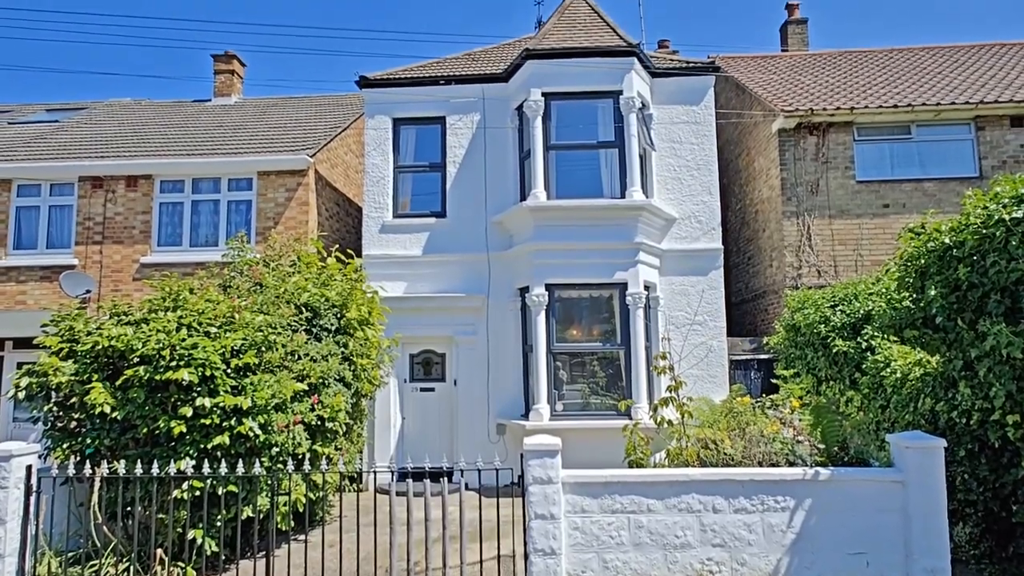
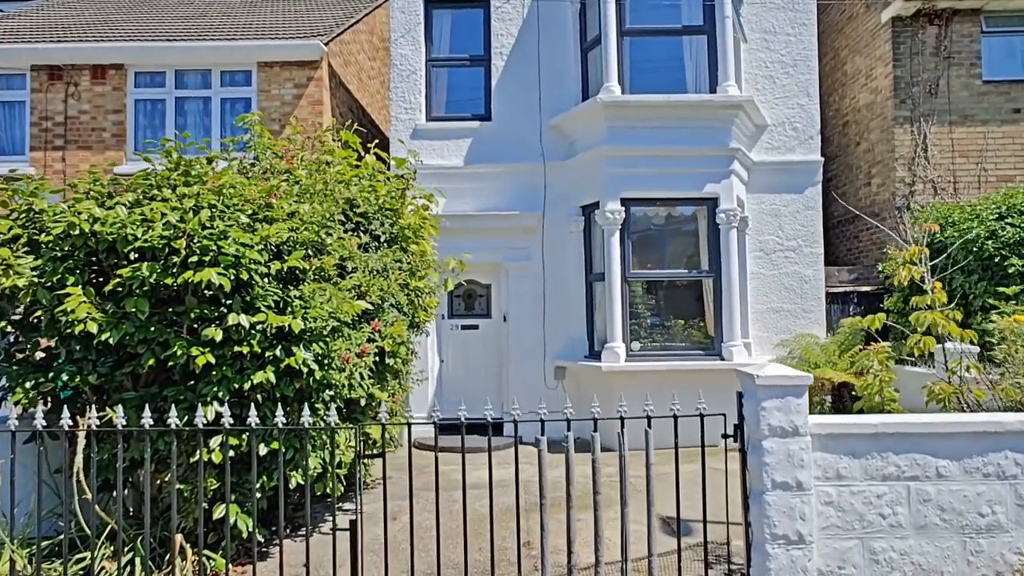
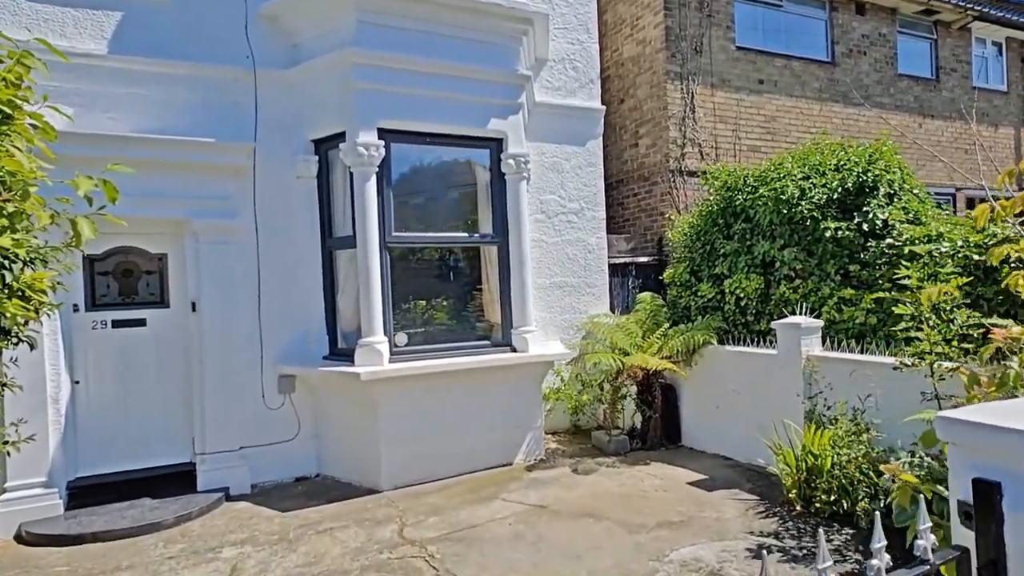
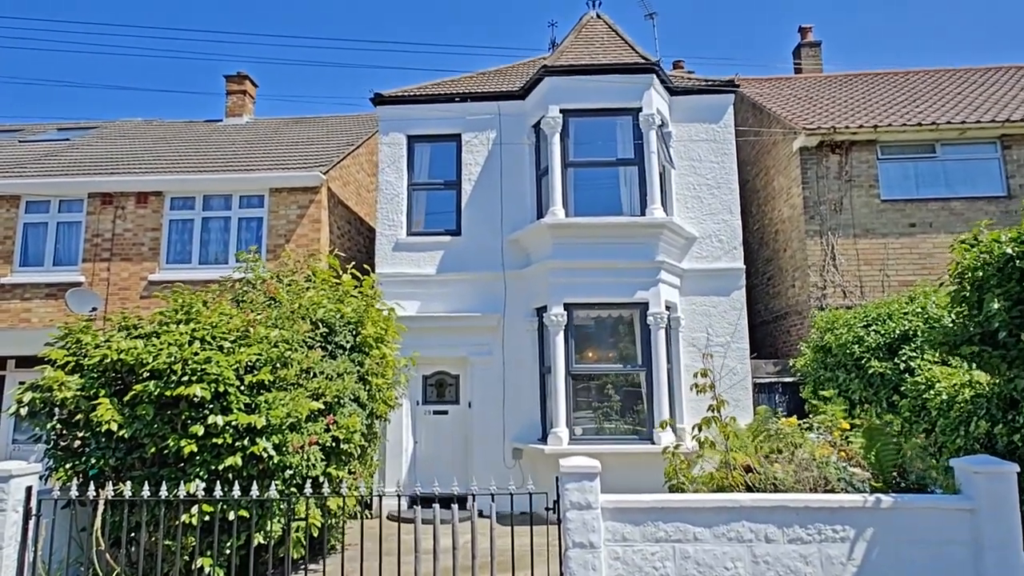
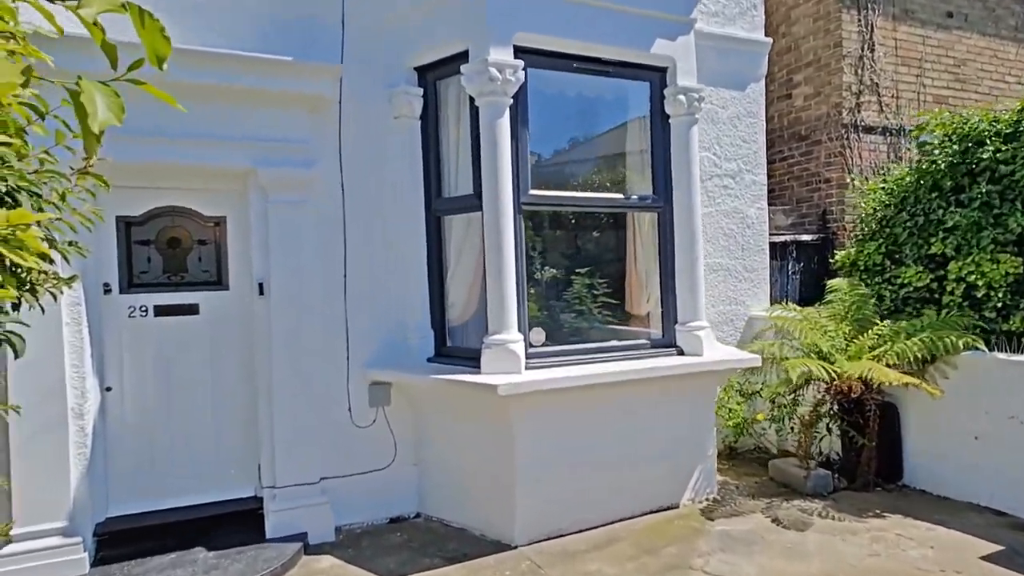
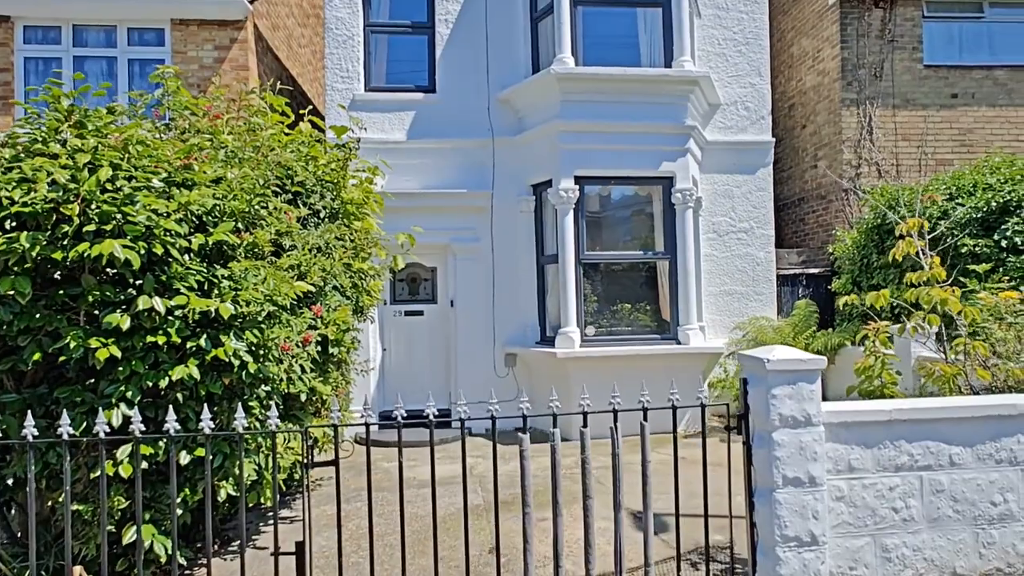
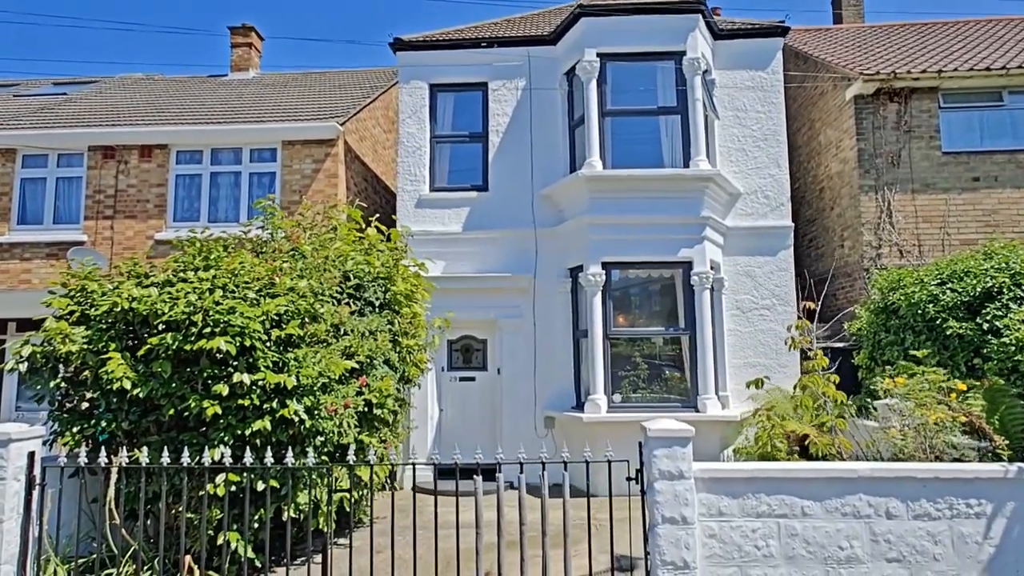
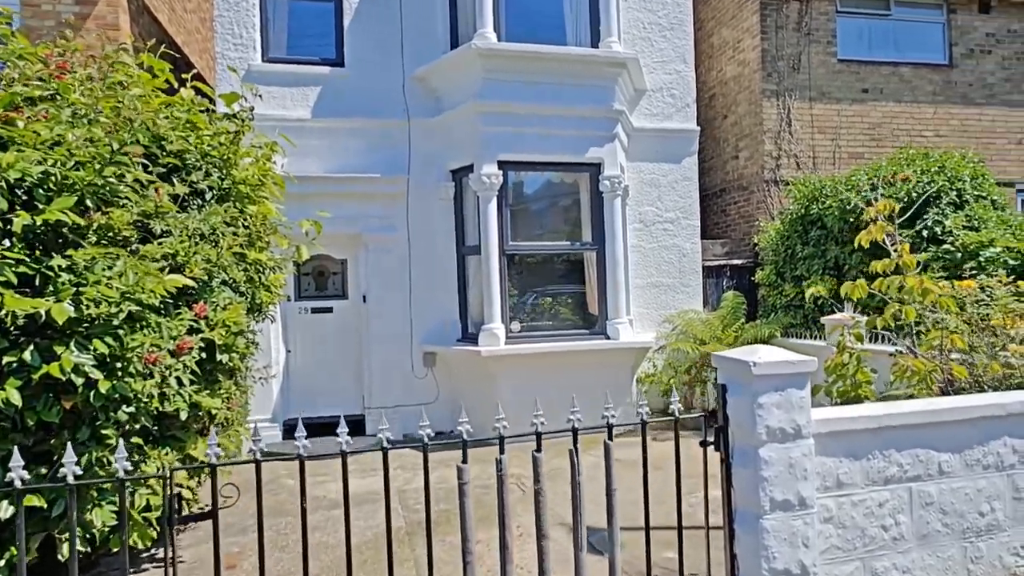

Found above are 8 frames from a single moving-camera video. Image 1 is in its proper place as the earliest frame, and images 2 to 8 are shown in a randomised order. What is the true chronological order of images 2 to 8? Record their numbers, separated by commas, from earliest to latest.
4, 7, 2, 6, 8, 3, 5
